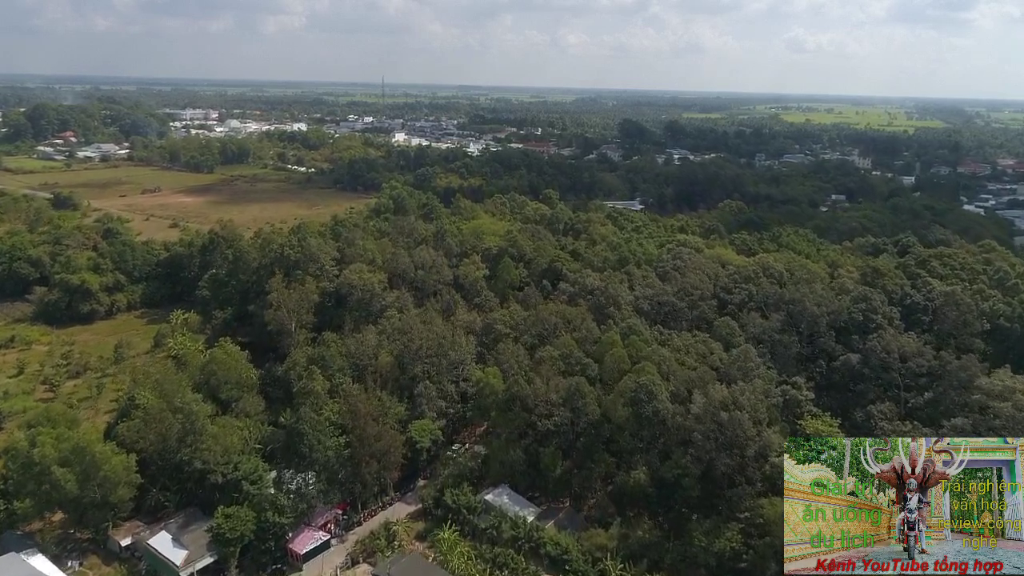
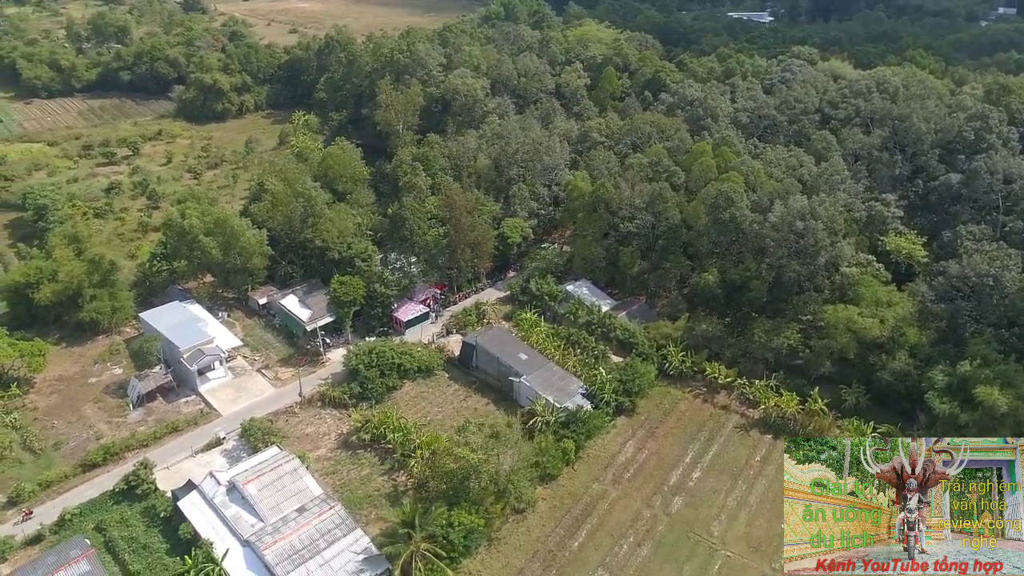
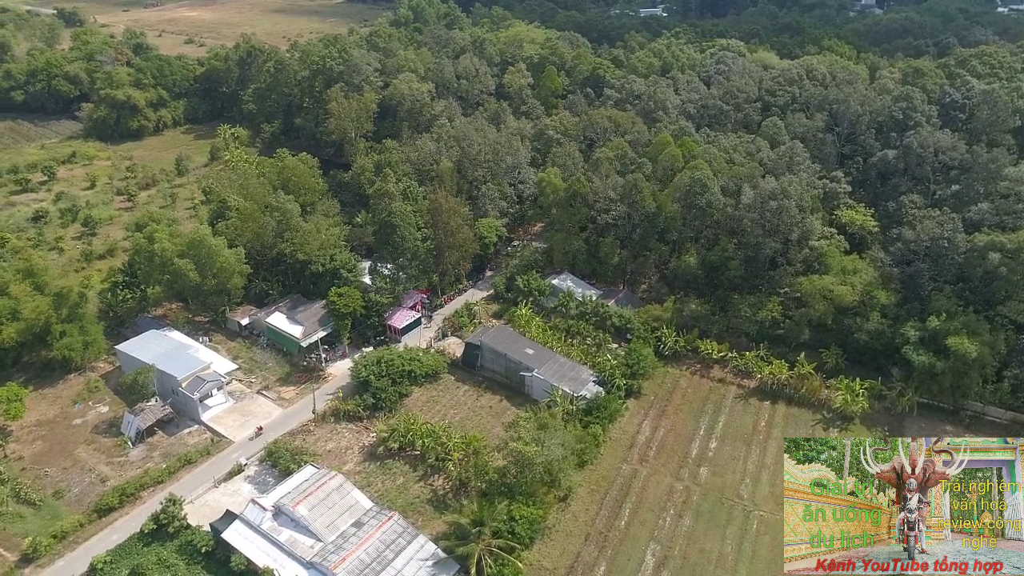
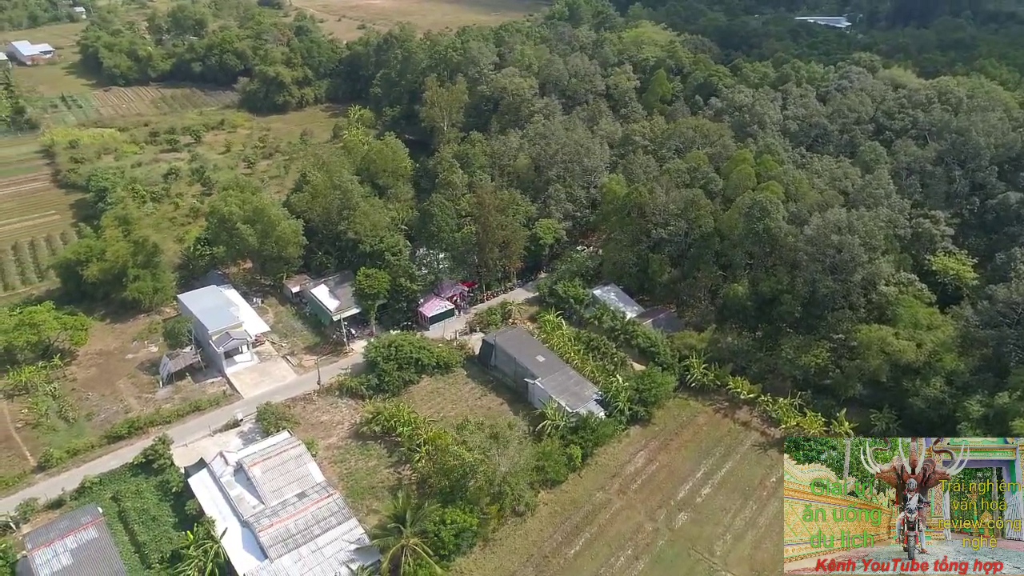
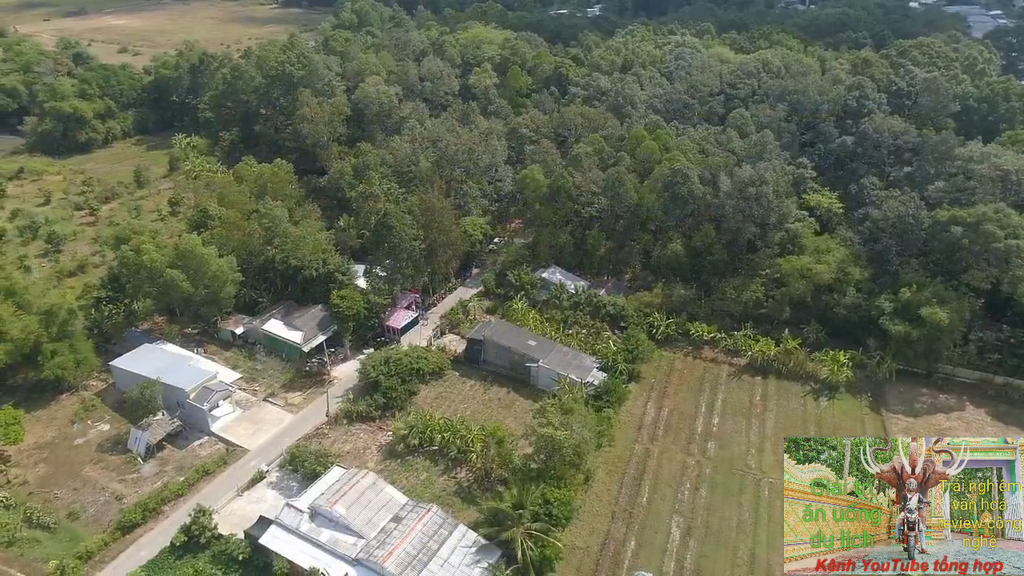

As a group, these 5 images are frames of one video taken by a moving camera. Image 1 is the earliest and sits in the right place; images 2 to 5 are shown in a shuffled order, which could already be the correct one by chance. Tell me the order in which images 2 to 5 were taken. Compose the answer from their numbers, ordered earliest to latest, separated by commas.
5, 3, 2, 4
